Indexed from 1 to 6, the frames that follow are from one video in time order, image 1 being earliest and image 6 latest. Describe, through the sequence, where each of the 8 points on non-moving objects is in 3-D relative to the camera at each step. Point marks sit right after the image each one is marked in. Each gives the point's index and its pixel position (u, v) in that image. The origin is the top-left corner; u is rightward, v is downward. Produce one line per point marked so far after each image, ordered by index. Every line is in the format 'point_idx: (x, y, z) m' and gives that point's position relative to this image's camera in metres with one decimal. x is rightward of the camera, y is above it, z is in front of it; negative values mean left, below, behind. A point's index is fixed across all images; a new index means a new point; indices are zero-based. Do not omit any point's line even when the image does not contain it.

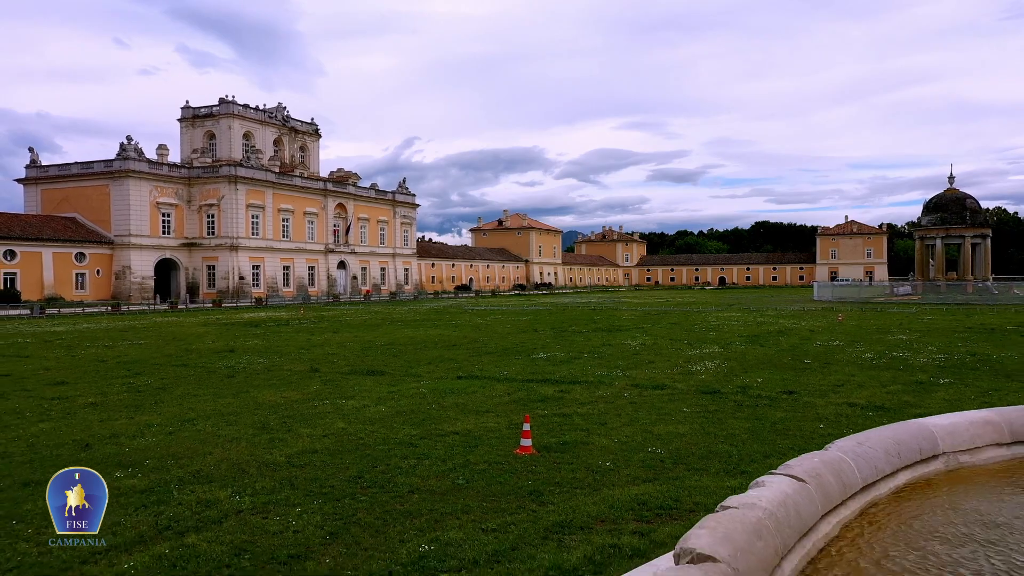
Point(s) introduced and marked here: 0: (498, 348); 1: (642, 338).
0: (-0.3, -1.2, +16.4) m
1: (+3.0, -1.1, +18.5) m
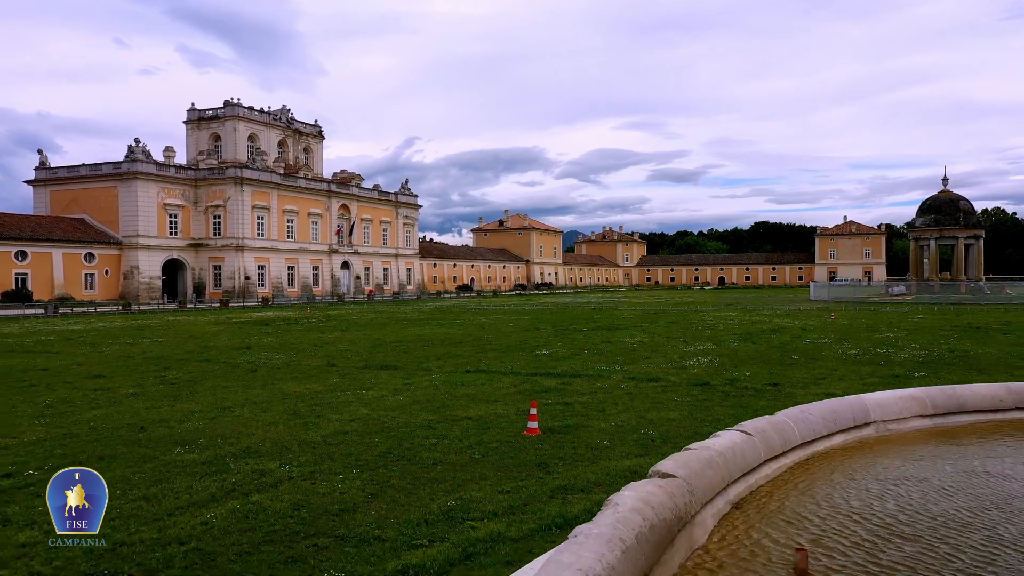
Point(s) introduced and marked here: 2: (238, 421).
0: (-0.2, -1.2, +17.2) m
1: (+3.1, -1.1, +19.3) m
2: (-2.7, -1.3, +7.9) m
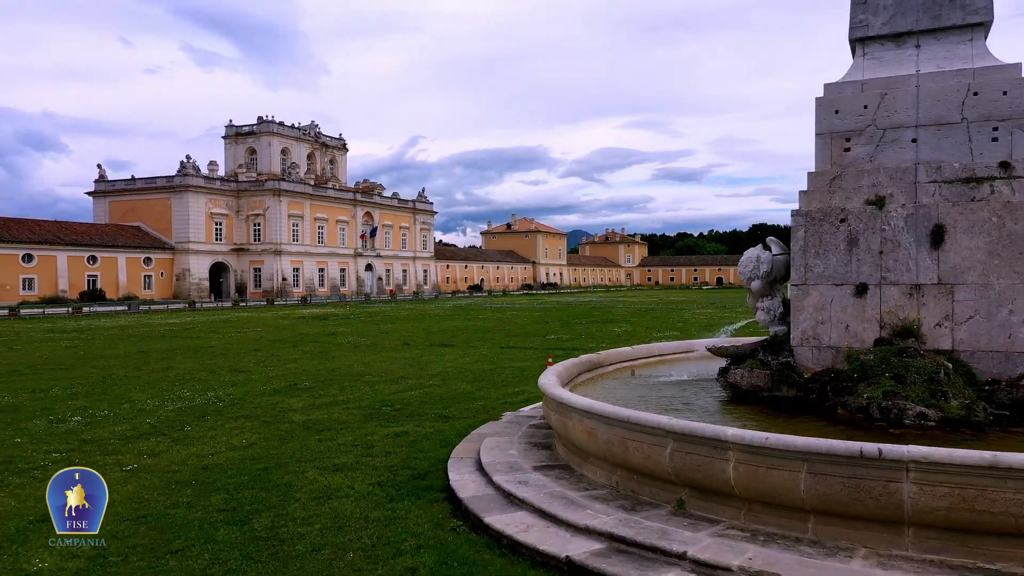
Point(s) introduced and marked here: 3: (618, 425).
0: (+0.3, -1.3, +23.1) m
1: (+3.6, -1.2, +25.1) m
2: (-2.2, -1.4, +13.7) m
3: (+0.6, -0.8, +4.7) m
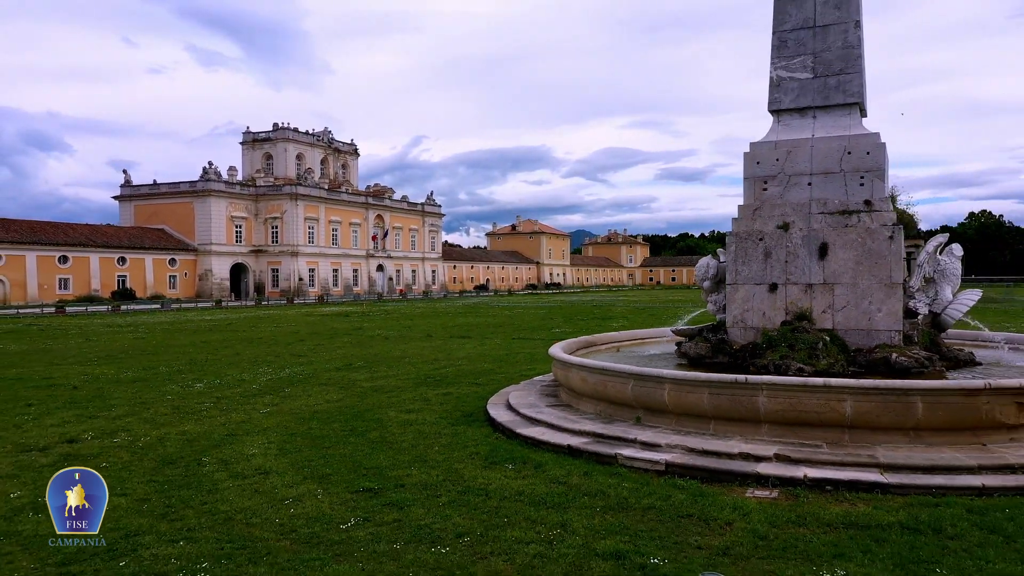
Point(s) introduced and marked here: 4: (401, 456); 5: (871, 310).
0: (+0.6, -1.2, +25.9) m
1: (+3.9, -1.2, +27.9) m
2: (-2.0, -1.4, +16.6) m
3: (+0.8, -0.8, +7.5) m
4: (-0.9, -1.4, +6.9) m
5: (+3.9, -0.2, +8.6) m
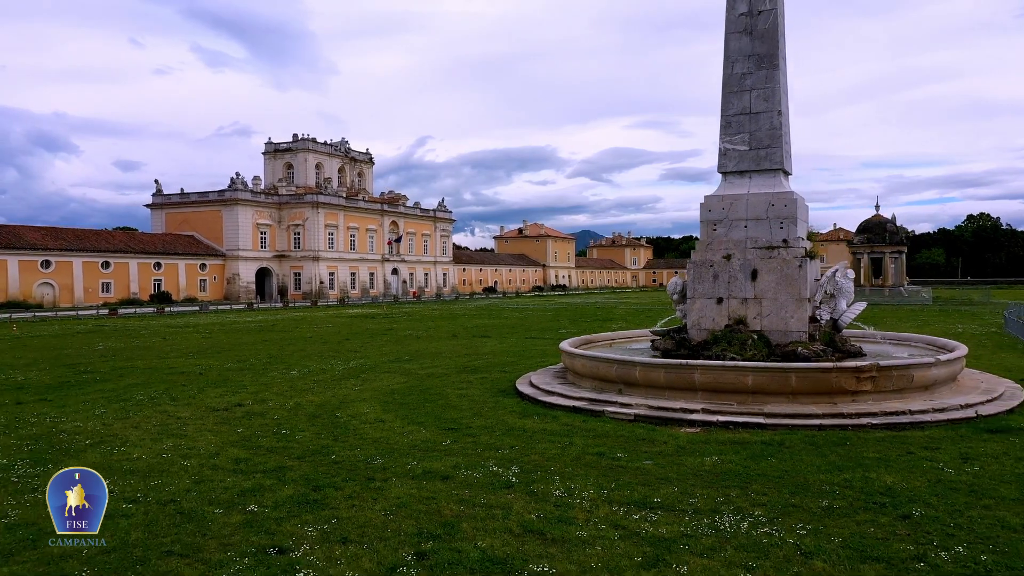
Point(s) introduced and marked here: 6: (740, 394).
0: (+1.0, -1.5, +29.6) m
1: (+4.3, -1.4, +31.6) m
2: (-1.6, -1.6, +20.2) m
3: (+1.2, -1.0, +11.2) m
4: (-0.6, -1.6, +10.5) m
5: (+4.2, -0.4, +12.2) m
6: (+2.9, -1.3, +10.0) m
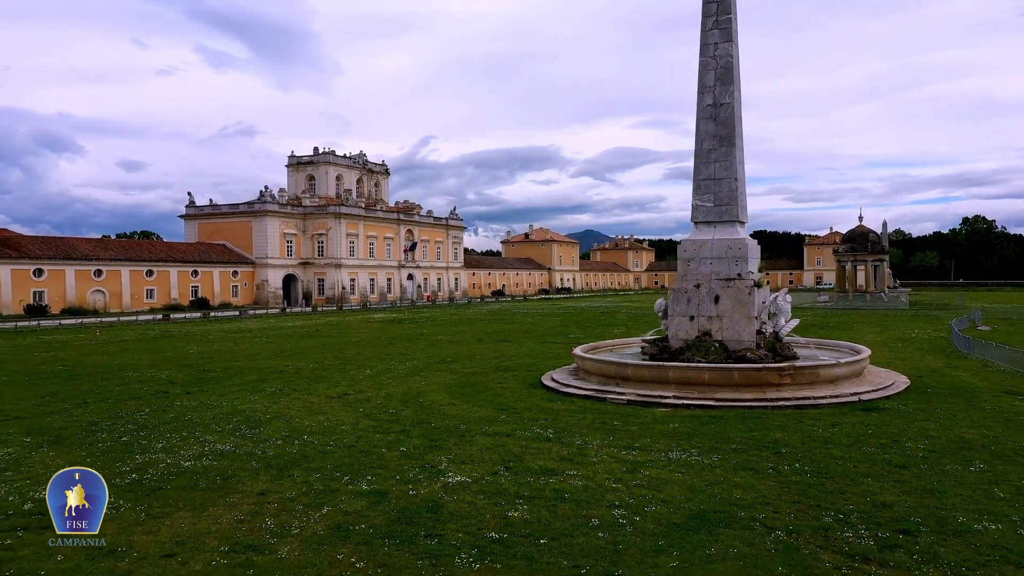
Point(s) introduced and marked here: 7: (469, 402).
0: (+1.6, -1.9, +34.0) m
1: (+5.0, -1.8, +36.0) m
2: (-1.0, -2.0, +24.7) m
3: (+1.7, -1.4, +15.7) m
4: (-0.1, -2.1, +15.0) m
5: (+4.8, -0.9, +16.7) m
6: (+3.4, -1.8, +14.4) m
7: (-0.8, -2.1, +14.7) m
